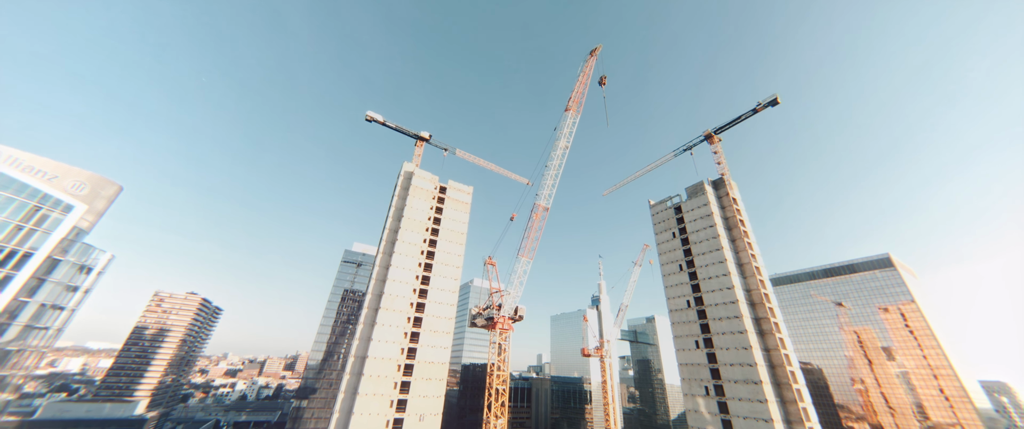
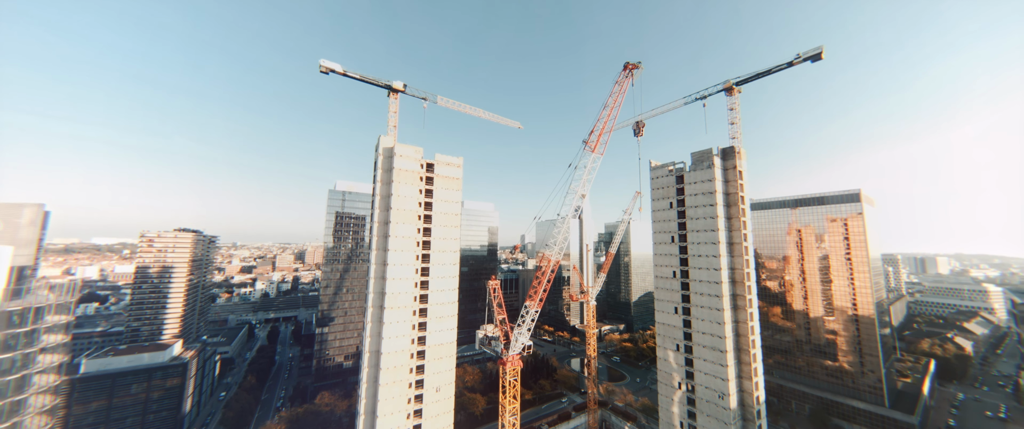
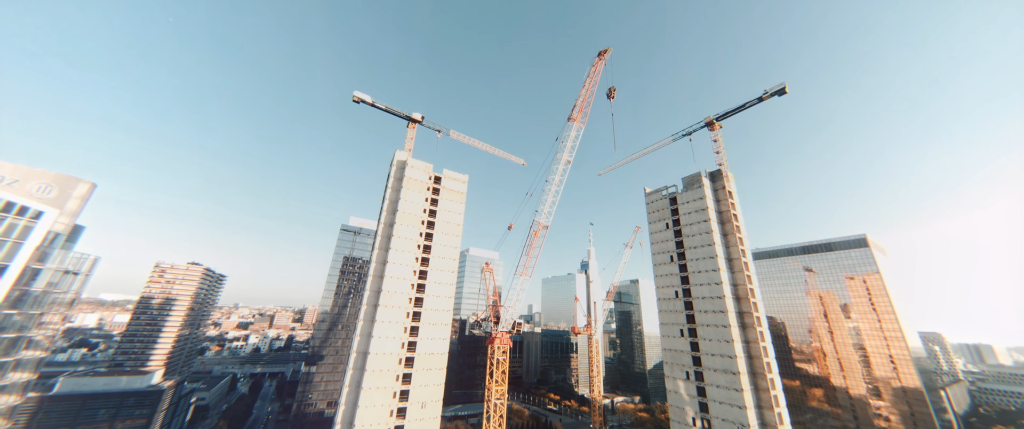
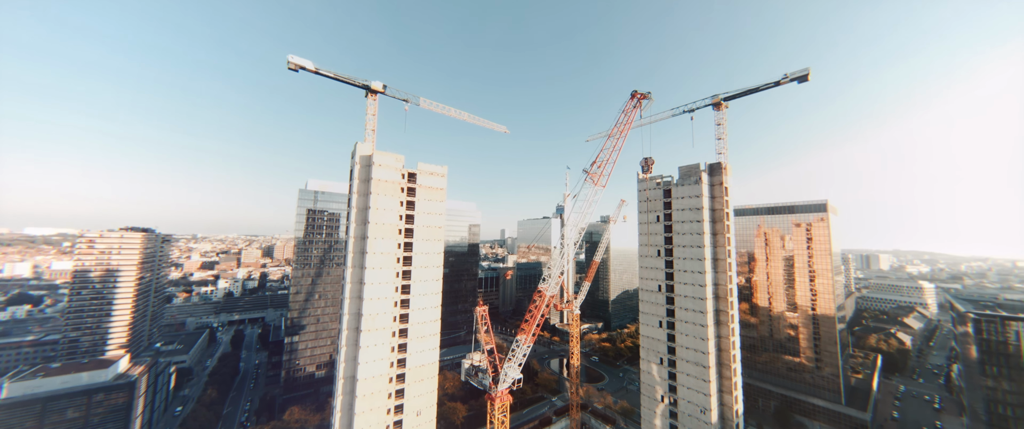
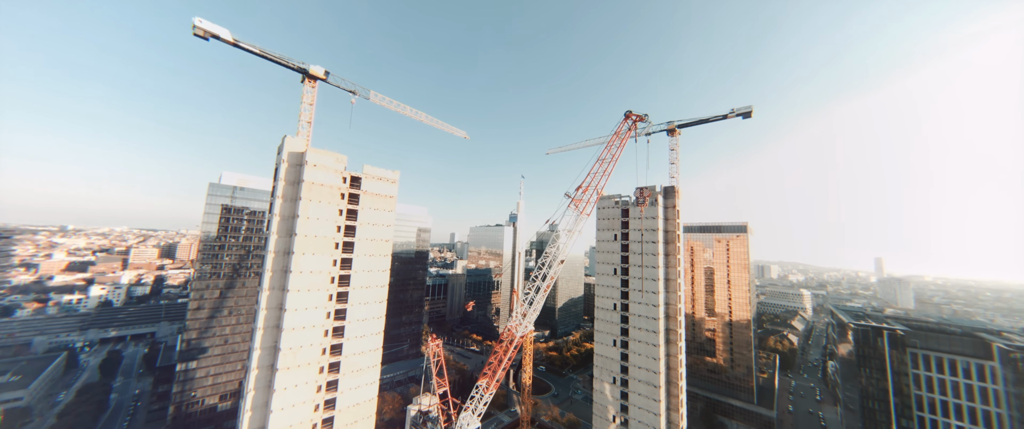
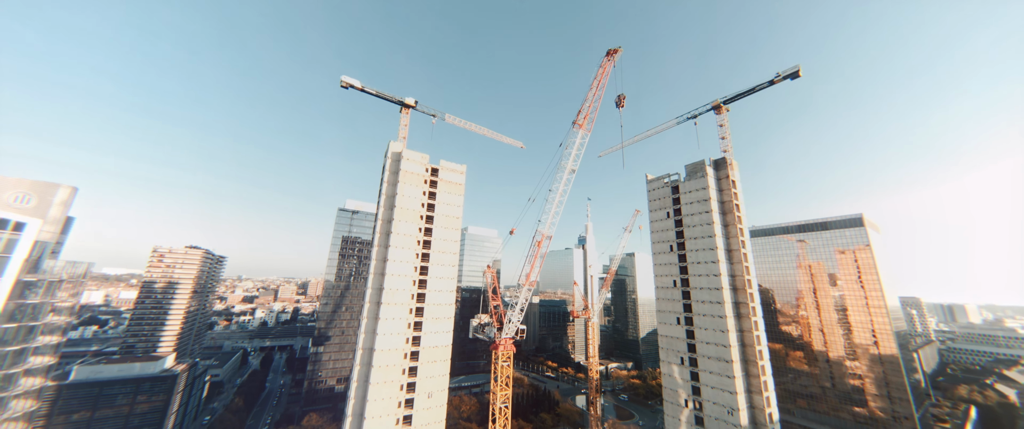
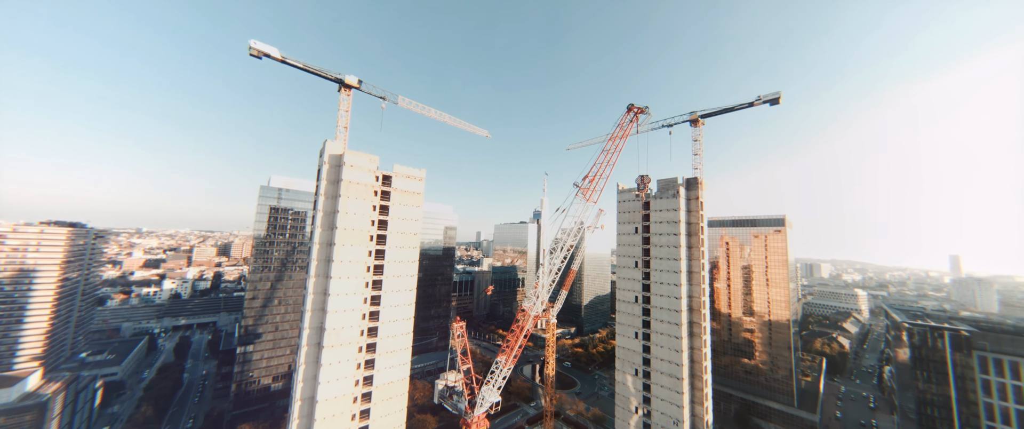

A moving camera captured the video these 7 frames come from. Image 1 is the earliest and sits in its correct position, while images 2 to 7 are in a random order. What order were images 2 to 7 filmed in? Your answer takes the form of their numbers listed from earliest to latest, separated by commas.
3, 6, 2, 4, 7, 5
